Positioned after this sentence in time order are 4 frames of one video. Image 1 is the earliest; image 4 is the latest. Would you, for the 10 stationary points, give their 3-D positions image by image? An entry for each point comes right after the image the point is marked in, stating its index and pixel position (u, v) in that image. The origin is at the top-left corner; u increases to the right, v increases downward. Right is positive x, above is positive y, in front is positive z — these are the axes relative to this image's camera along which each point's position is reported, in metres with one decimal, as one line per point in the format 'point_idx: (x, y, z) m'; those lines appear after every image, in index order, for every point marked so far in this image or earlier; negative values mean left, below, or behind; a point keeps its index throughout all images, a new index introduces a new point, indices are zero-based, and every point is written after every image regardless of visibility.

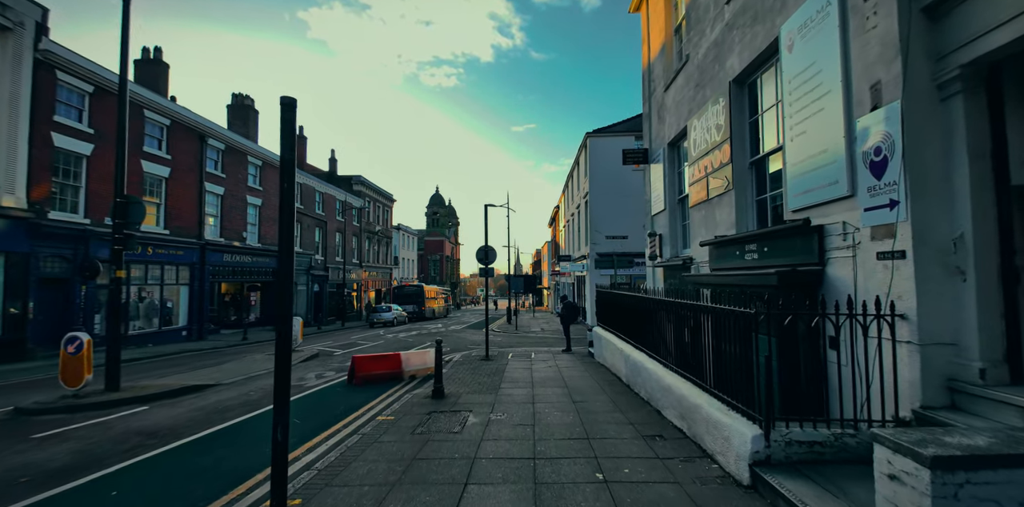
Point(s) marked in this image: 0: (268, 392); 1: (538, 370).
0: (-5.0, -2.8, +8.7) m
1: (+0.7, -2.9, +10.6) m
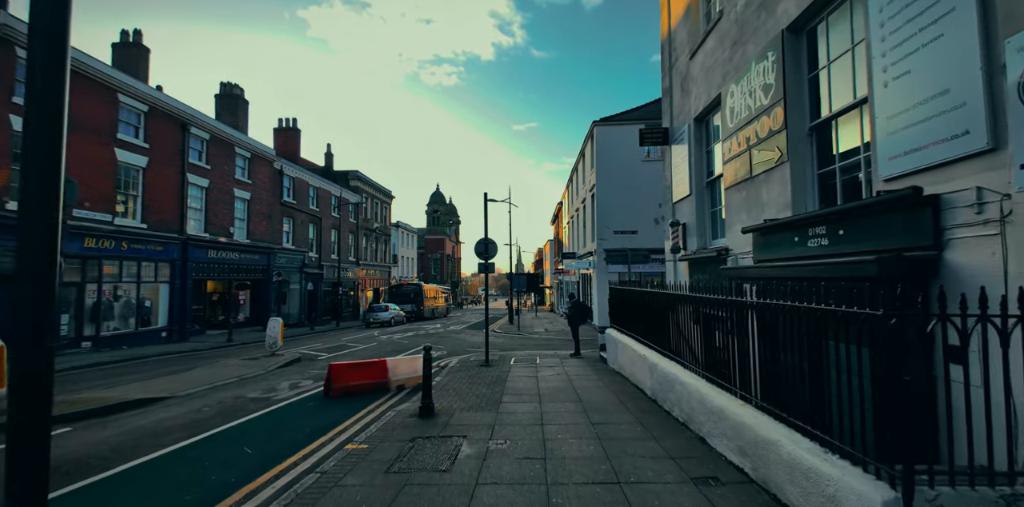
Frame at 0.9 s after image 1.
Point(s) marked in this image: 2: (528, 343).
0: (-4.9, -2.7, +7.4) m
1: (+0.8, -2.7, +9.2) m
2: (+0.7, -3.5, +16.8) m
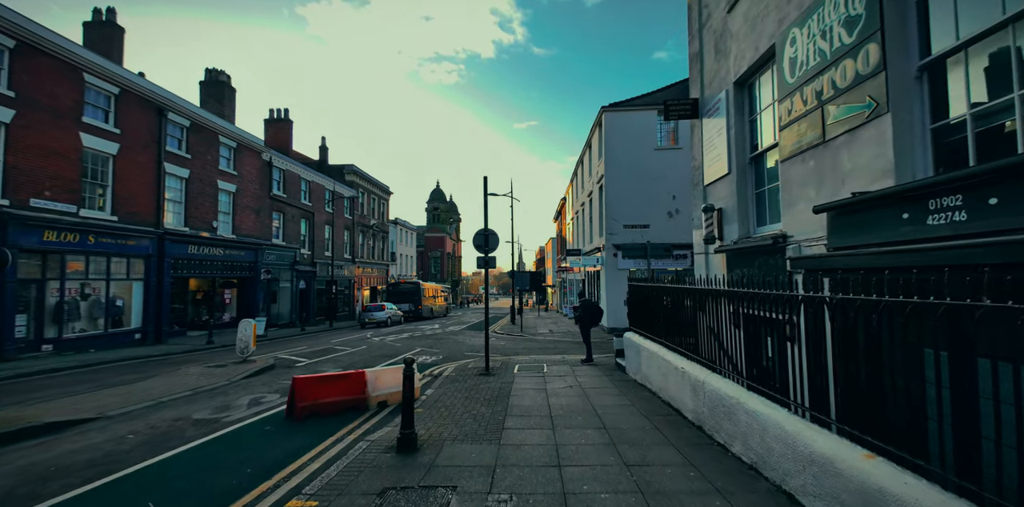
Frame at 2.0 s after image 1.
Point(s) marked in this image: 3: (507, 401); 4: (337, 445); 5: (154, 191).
0: (-4.8, -2.5, +5.9) m
1: (+0.9, -2.5, +7.7) m
2: (+0.8, -3.3, +15.3) m
3: (-0.1, -2.5, +7.2) m
4: (-2.2, -2.5, +5.5) m
5: (-15.4, +2.7, +18.4) m
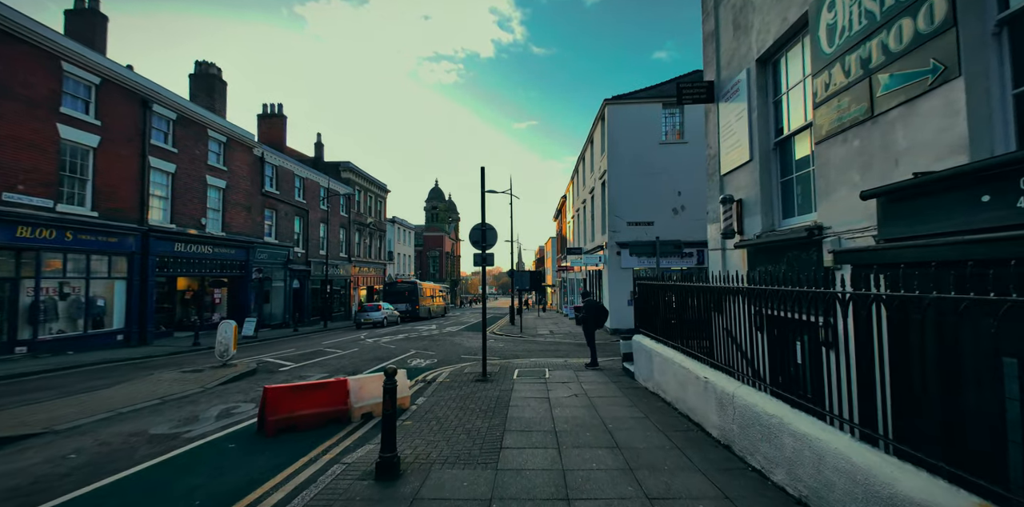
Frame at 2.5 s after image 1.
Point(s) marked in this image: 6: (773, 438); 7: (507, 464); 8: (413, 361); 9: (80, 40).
0: (-4.9, -2.4, +5.2) m
1: (+0.9, -2.4, +7.0) m
2: (+0.7, -3.2, +14.6) m
3: (-0.1, -2.4, +6.4) m
4: (-2.2, -2.4, +4.7) m
5: (-15.4, +2.8, +17.6) m
6: (+2.4, -1.7, +3.9) m
7: (0.0, -2.2, +4.5) m
8: (-2.7, -3.0, +11.9) m
9: (-18.2, +9.0, +18.0) m
